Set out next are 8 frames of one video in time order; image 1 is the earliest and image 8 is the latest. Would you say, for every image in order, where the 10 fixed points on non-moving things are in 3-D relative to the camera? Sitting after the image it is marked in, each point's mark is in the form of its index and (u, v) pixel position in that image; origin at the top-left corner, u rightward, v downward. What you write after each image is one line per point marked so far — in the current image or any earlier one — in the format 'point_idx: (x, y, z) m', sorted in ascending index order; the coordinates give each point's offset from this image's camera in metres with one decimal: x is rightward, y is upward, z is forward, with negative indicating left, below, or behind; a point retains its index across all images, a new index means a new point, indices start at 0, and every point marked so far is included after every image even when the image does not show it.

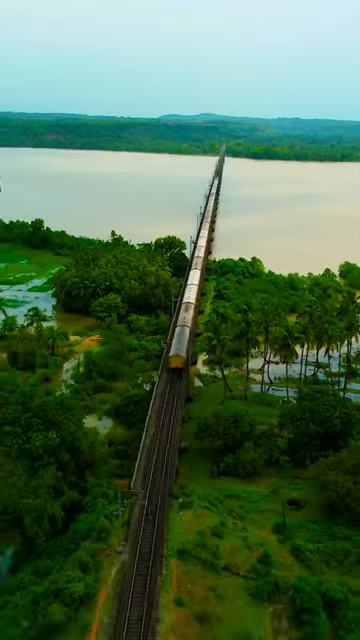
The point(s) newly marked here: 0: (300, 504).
0: (+2.9, -4.5, +19.2) m
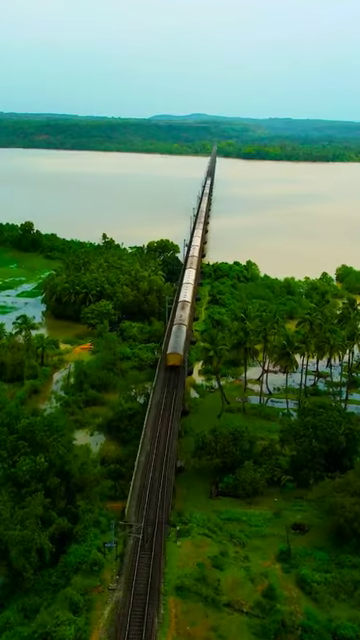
0: (+2.9, -4.8, +18.1) m
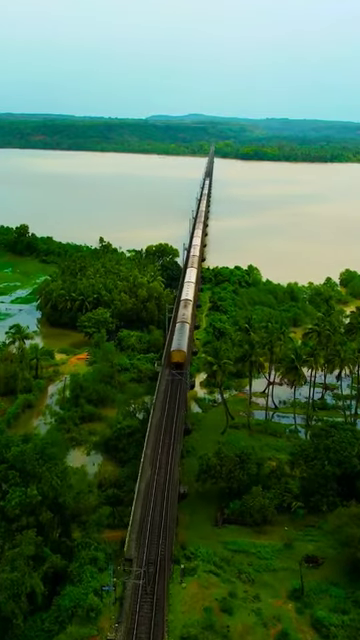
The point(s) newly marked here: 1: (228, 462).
0: (+2.9, -5.1, +16.7) m
1: (+1.2, -3.4, +18.9) m
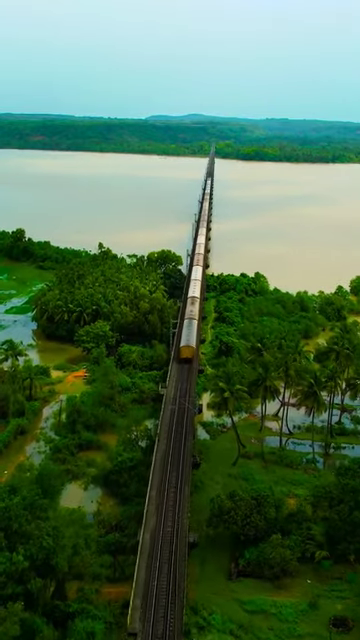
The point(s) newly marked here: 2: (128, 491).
0: (+3.1, -5.7, +14.6) m
1: (+1.4, -4.0, +16.8) m
2: (-1.3, -4.2, +19.4) m
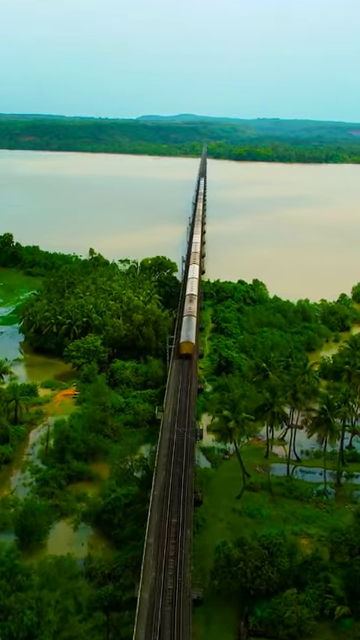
0: (+3.2, -6.1, +12.7) m
1: (+1.4, -4.4, +14.9) m
2: (-1.3, -4.7, +17.5) m
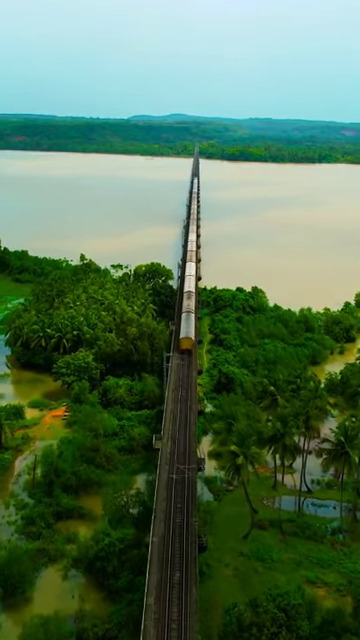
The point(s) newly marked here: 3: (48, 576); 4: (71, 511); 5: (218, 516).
0: (+3.3, -6.6, +10.9) m
1: (+1.5, -4.9, +13.0) m
2: (-1.2, -5.2, +15.5) m
3: (-2.7, -5.3, +16.4) m
4: (-2.6, -4.5, +18.7) m
5: (+0.9, -4.6, +18.7) m
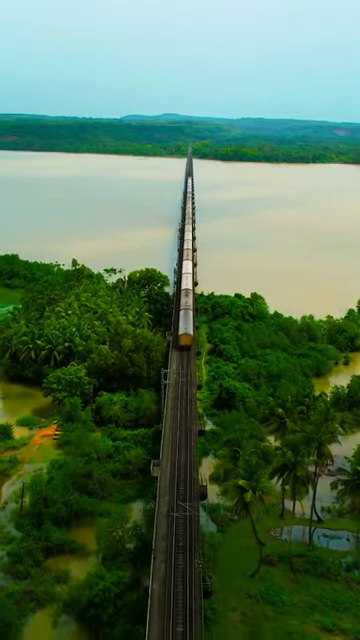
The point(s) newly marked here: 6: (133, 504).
0: (+3.4, -7.0, +9.4) m
1: (+1.5, -5.3, +11.5) m
2: (-1.2, -5.6, +14.0) m
3: (-2.7, -5.7, +14.8) m
4: (-2.6, -4.9, +17.1) m
5: (+0.9, -5.0, +17.2) m
6: (-1.1, -4.5, +19.1) m
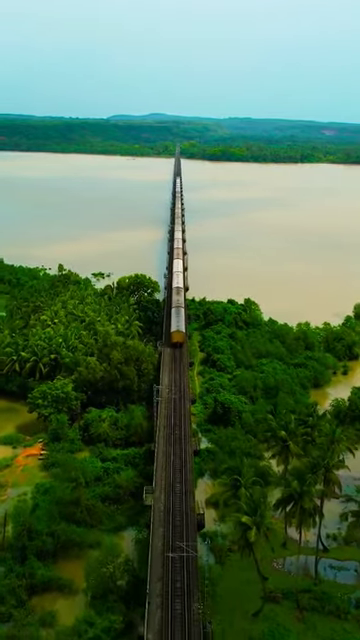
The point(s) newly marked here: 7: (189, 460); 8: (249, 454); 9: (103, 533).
0: (+3.4, -7.3, +8.1) m
1: (+1.5, -5.6, +10.2) m
2: (-1.2, -5.9, +12.6) m
3: (-2.7, -6.1, +13.4) m
4: (-2.7, -5.2, +15.7) m
5: (+0.8, -5.3, +15.8) m
6: (-1.2, -4.8, +17.7) m
7: (+0.2, -3.3, +18.3) m
8: (+1.6, -3.0, +19.9) m
9: (-1.7, -4.6, +17.6) m
